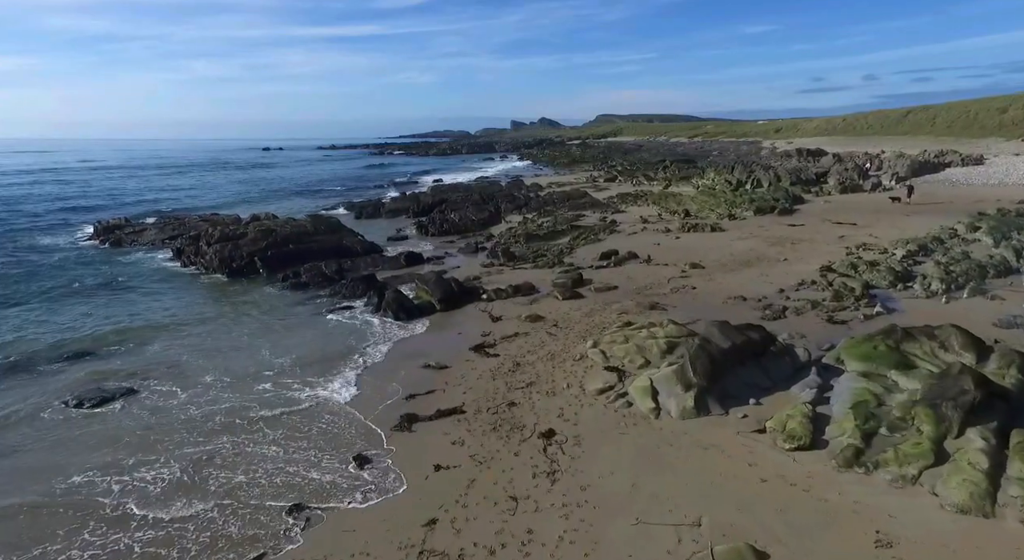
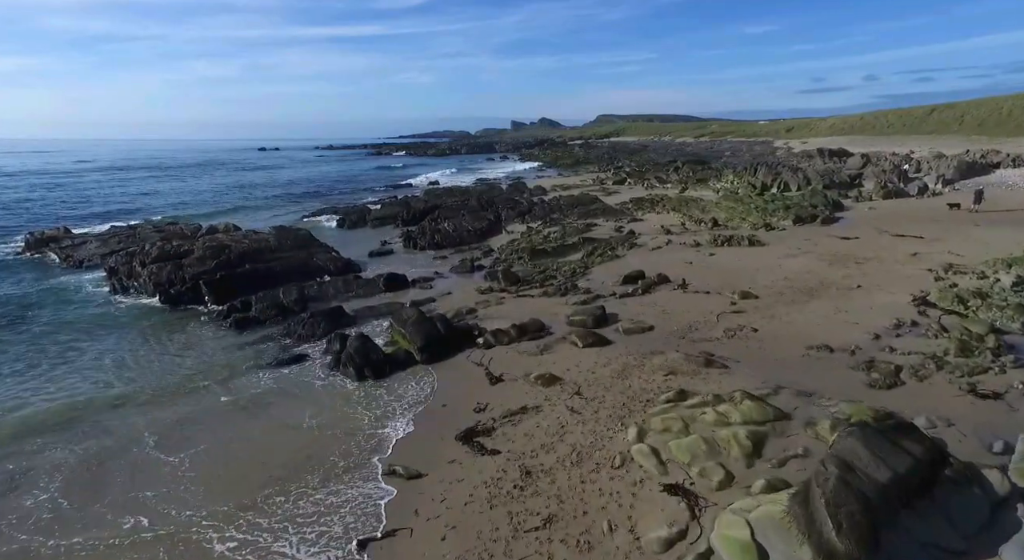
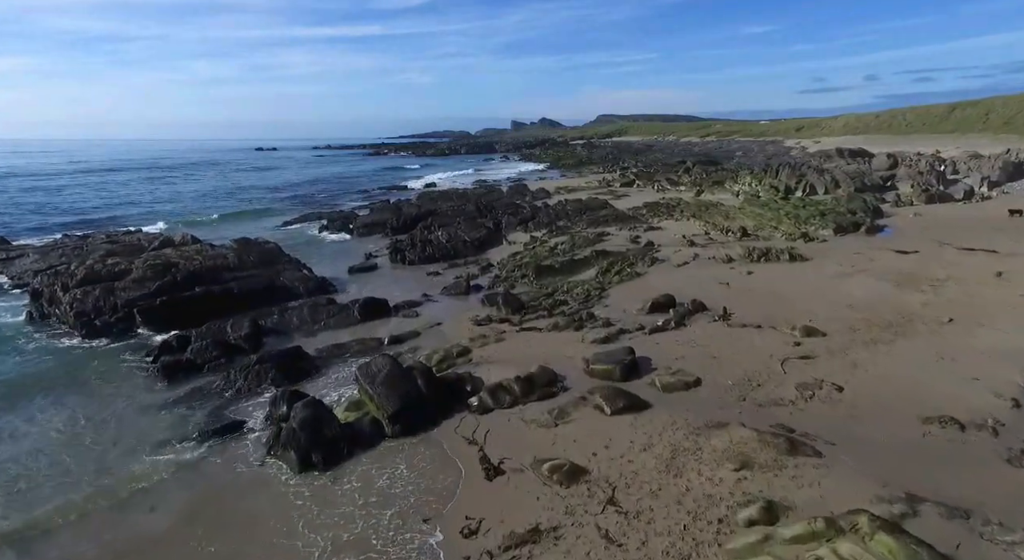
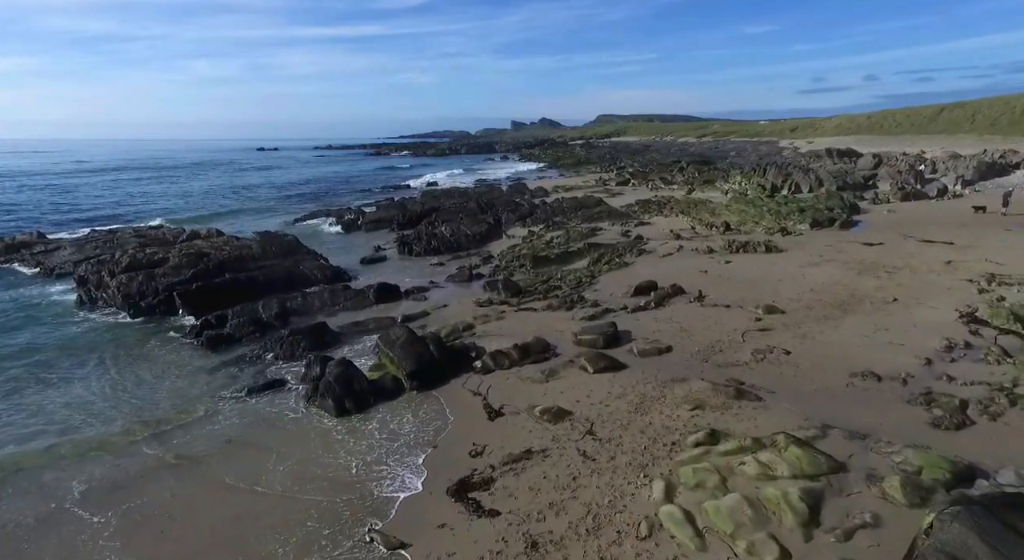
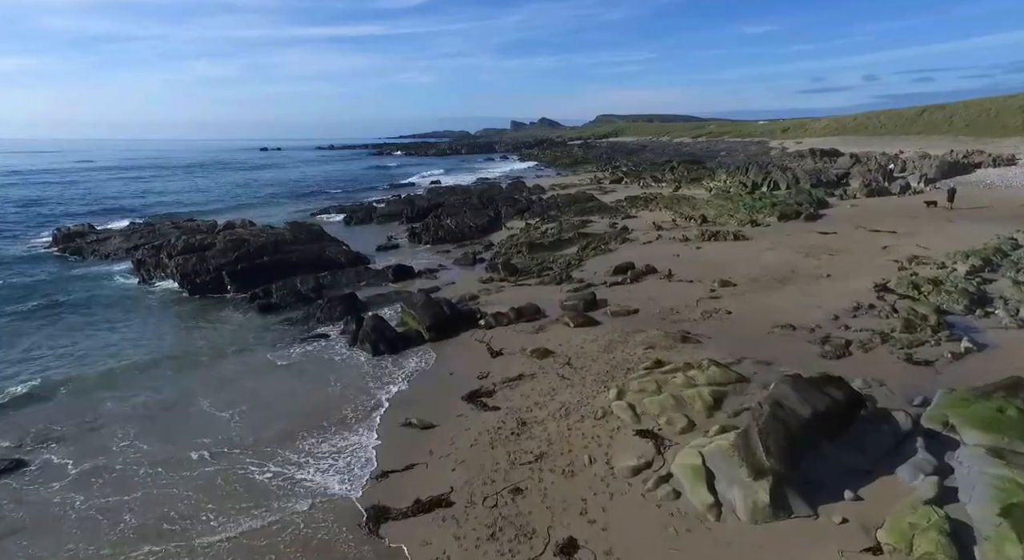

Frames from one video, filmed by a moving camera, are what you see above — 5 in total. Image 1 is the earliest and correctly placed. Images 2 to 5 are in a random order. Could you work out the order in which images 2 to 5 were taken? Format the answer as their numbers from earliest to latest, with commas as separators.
5, 2, 4, 3
